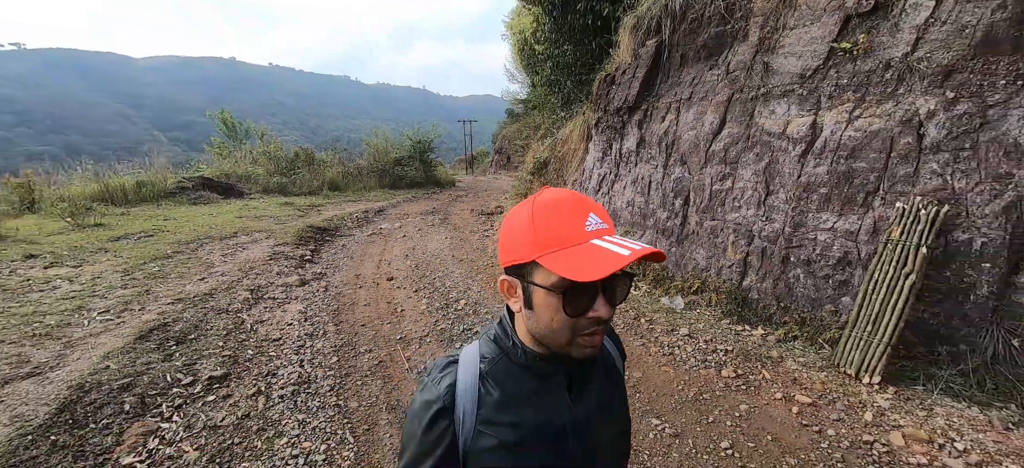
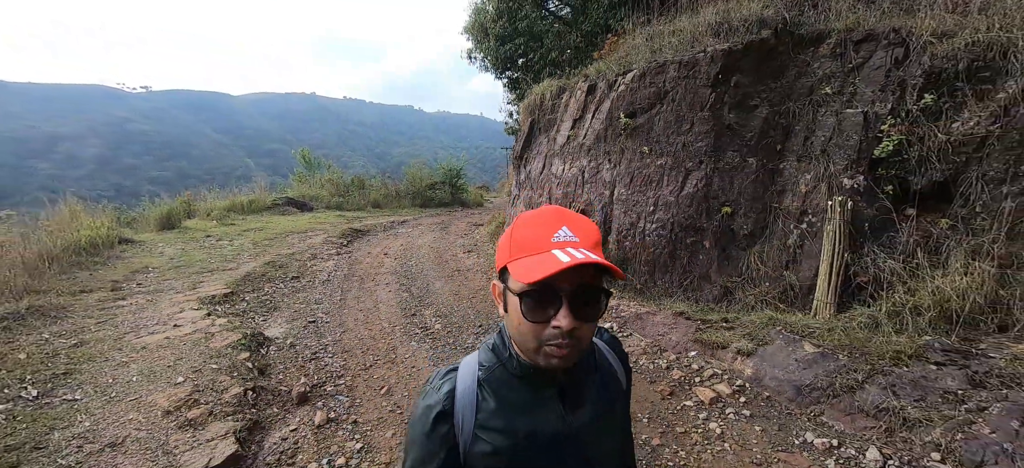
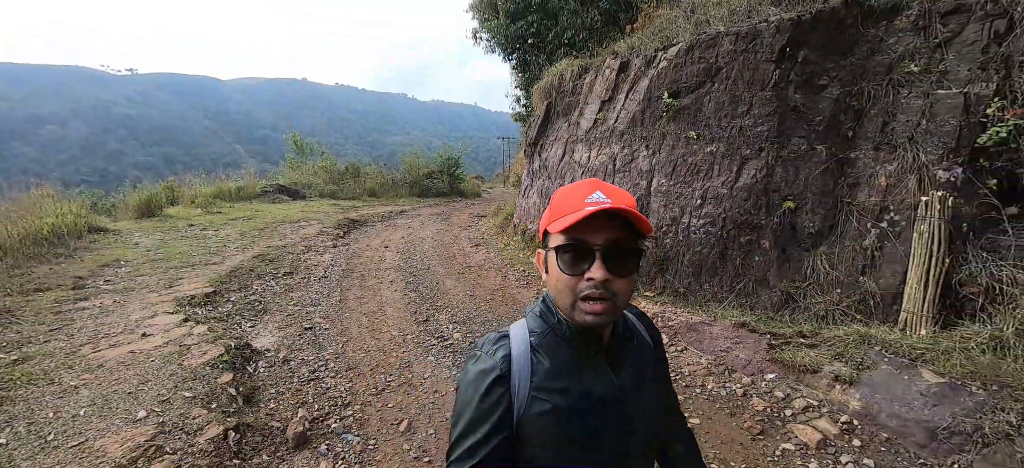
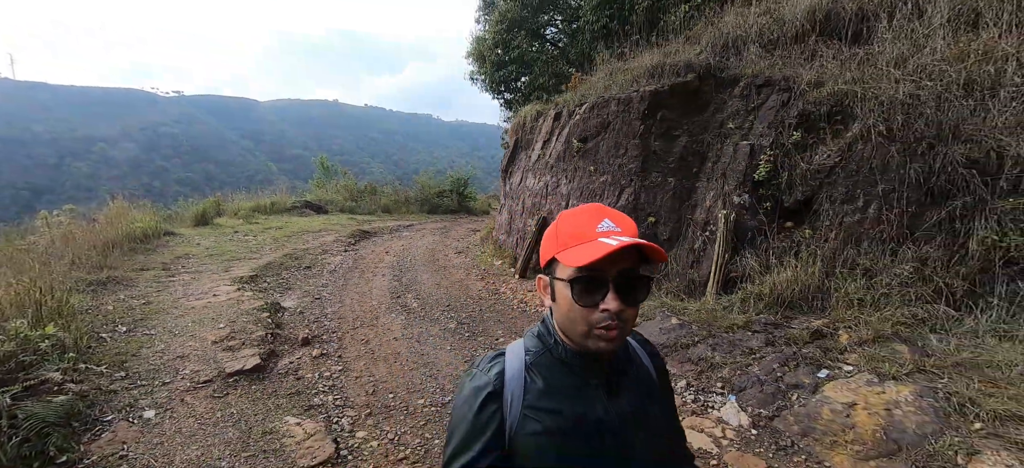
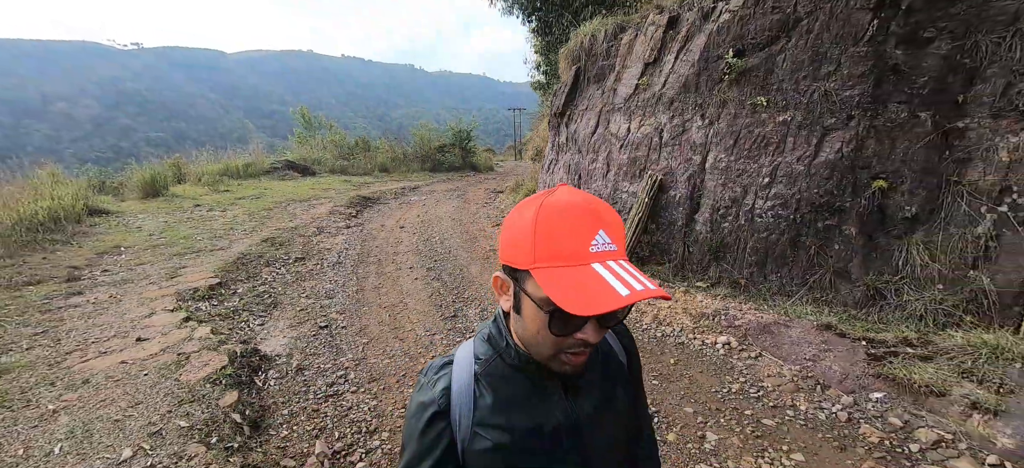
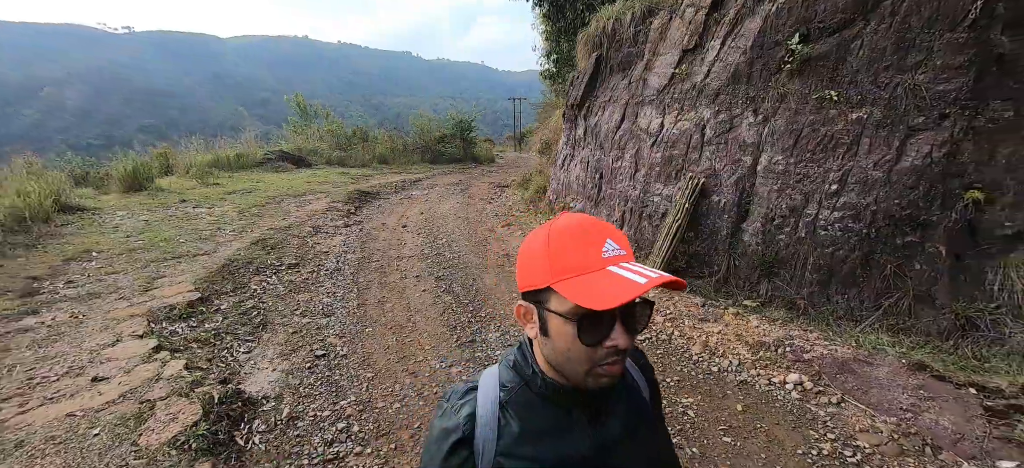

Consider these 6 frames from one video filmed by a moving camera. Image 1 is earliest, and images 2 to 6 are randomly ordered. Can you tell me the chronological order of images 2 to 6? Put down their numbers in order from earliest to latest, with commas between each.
6, 5, 3, 2, 4
